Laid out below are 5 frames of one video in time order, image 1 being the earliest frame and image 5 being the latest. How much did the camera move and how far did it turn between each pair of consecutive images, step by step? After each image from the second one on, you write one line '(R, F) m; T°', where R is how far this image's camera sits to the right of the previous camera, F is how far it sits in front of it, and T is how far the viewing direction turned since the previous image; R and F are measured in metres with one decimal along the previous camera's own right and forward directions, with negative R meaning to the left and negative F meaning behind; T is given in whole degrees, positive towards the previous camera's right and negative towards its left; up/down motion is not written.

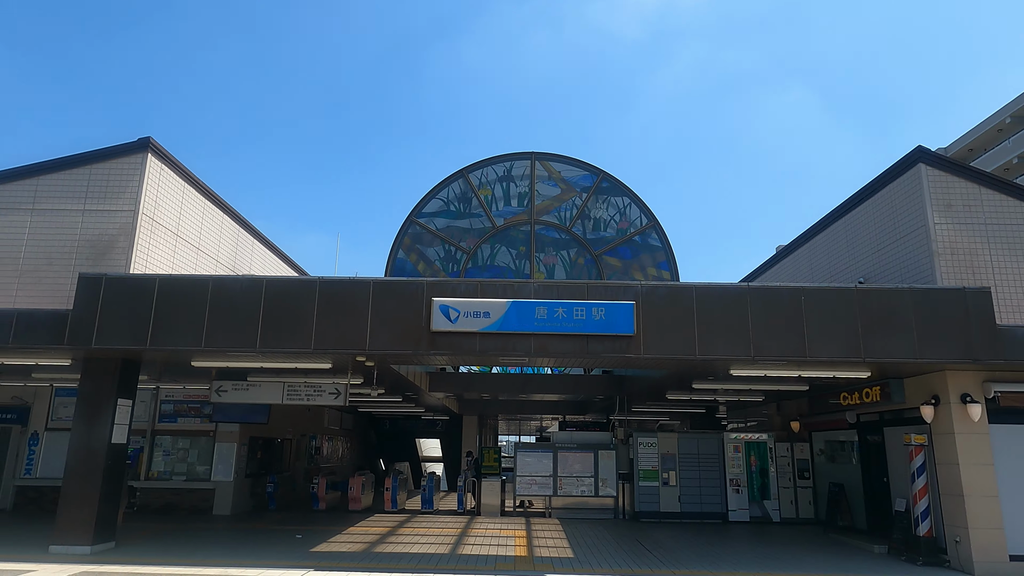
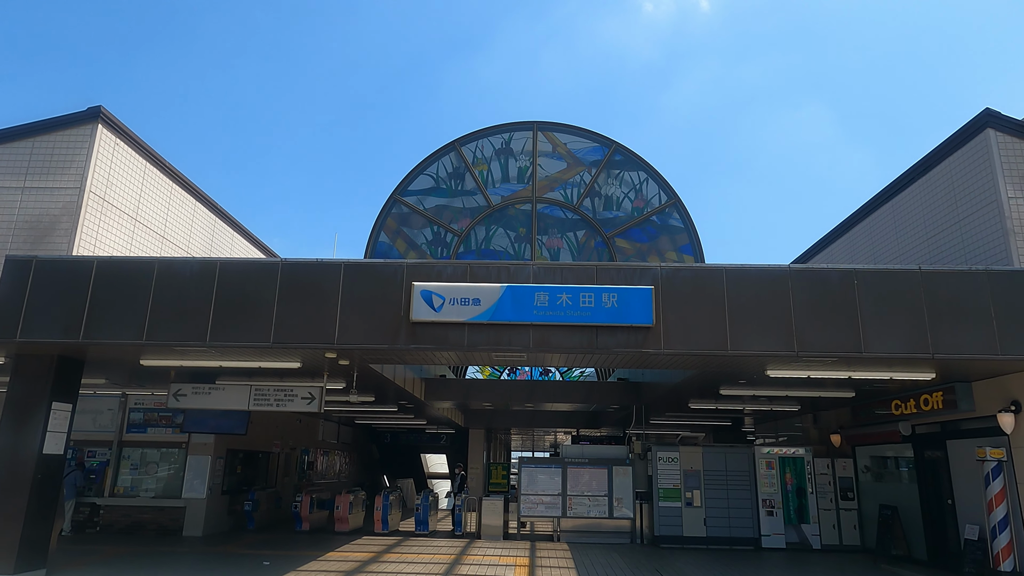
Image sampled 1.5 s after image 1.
(+0.3, +1.6) m; -1°
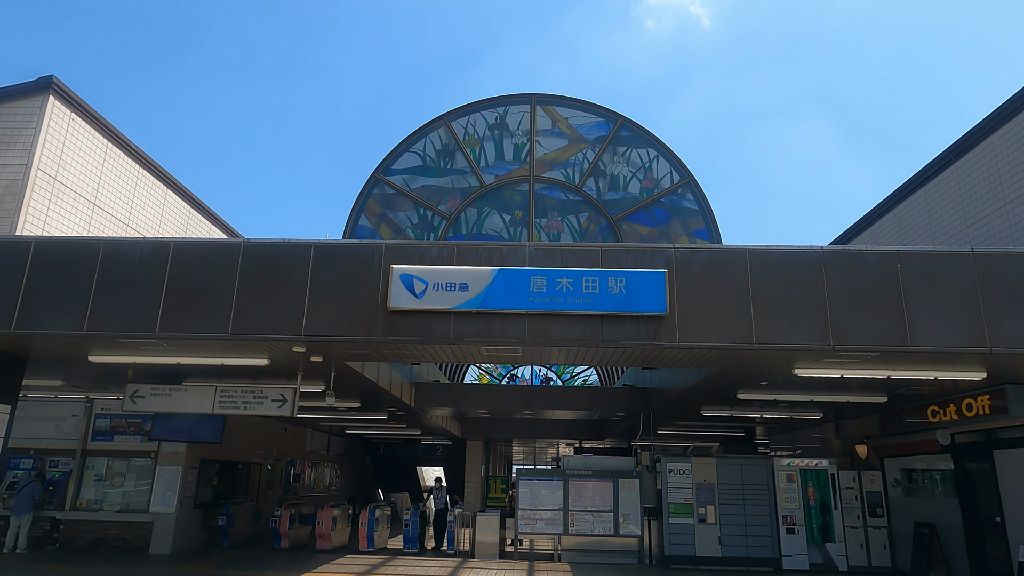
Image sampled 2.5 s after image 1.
(+0.1, +1.1) m; 0°
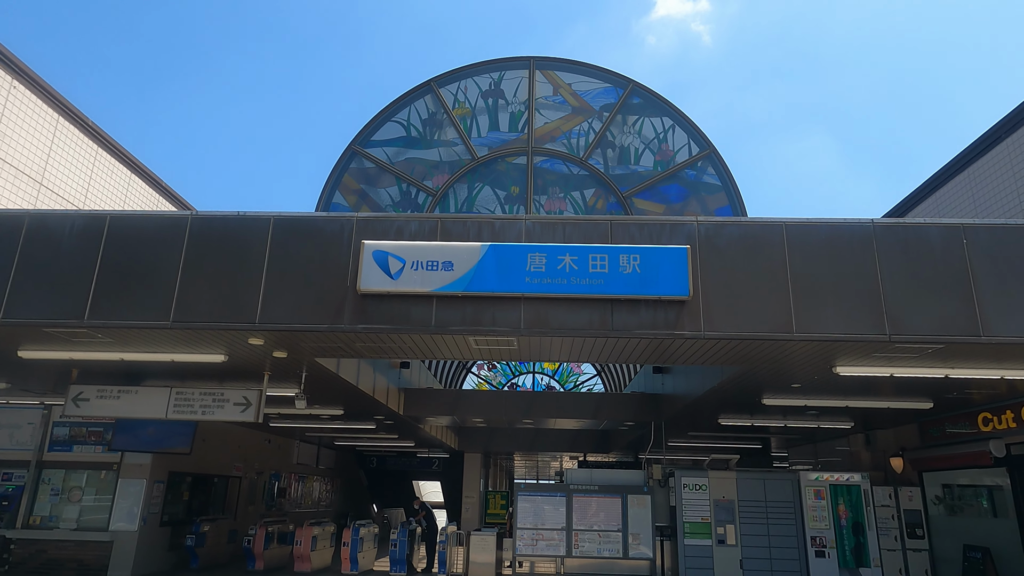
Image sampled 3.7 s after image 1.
(+0.1, +1.2) m; 0°
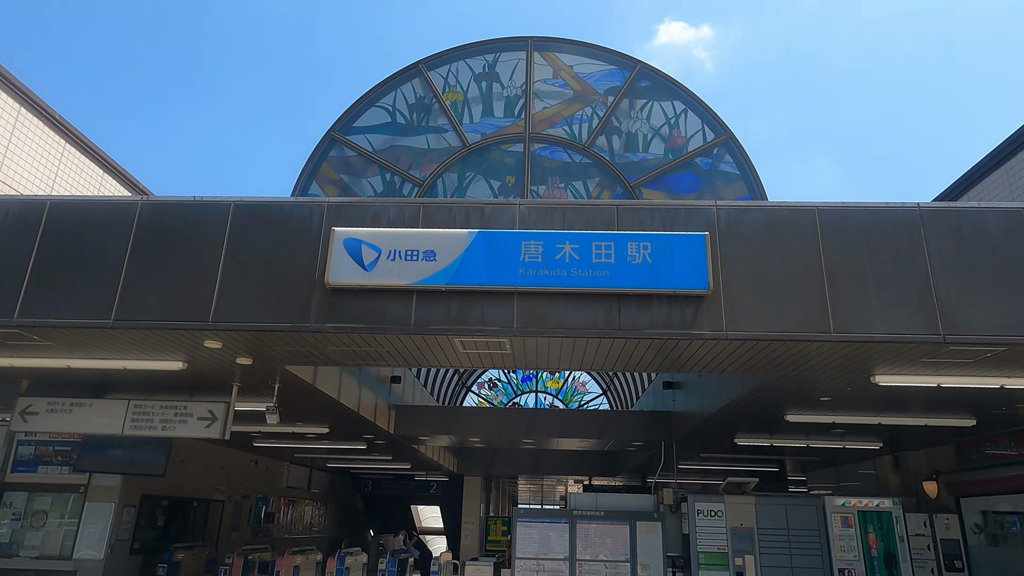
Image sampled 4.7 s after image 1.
(+0.1, +0.8) m; 0°
